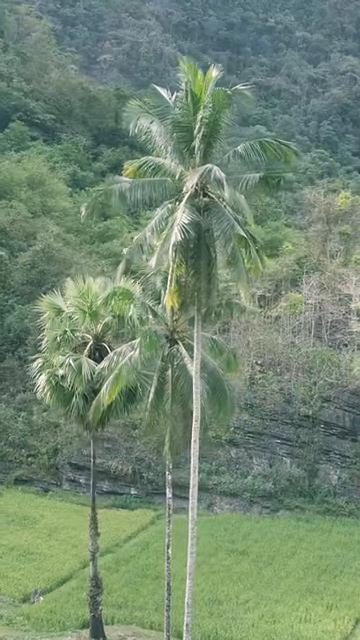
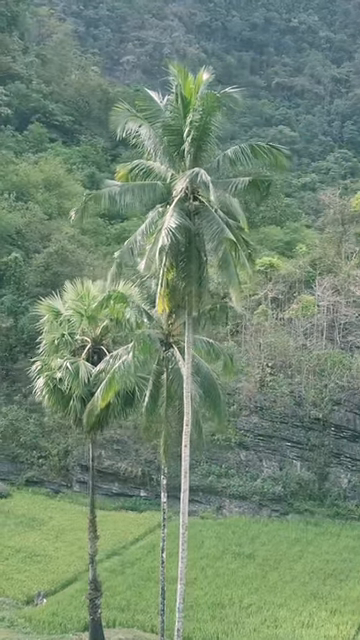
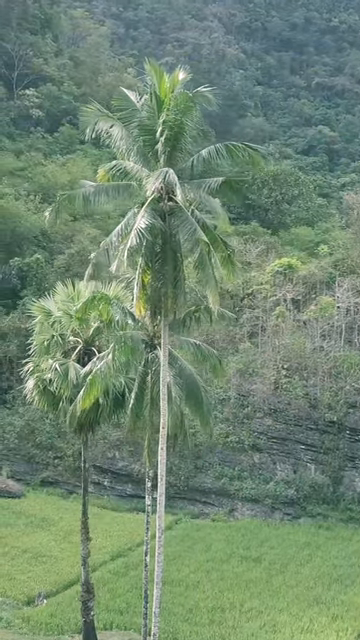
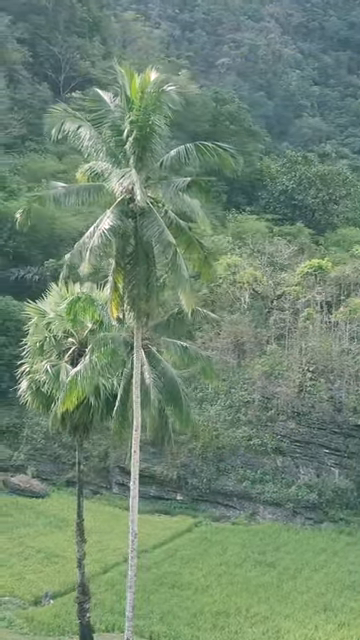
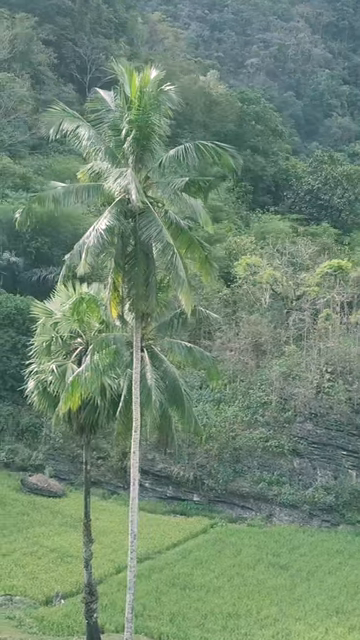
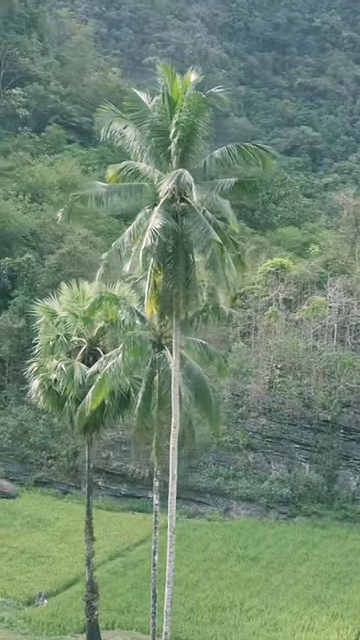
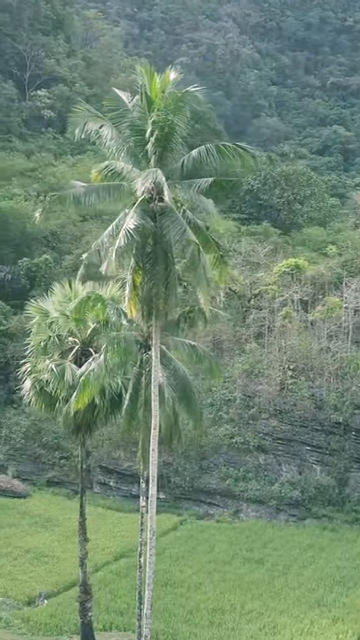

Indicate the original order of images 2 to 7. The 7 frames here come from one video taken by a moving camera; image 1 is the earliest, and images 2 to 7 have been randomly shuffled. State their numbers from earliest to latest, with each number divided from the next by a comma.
2, 6, 3, 7, 4, 5
